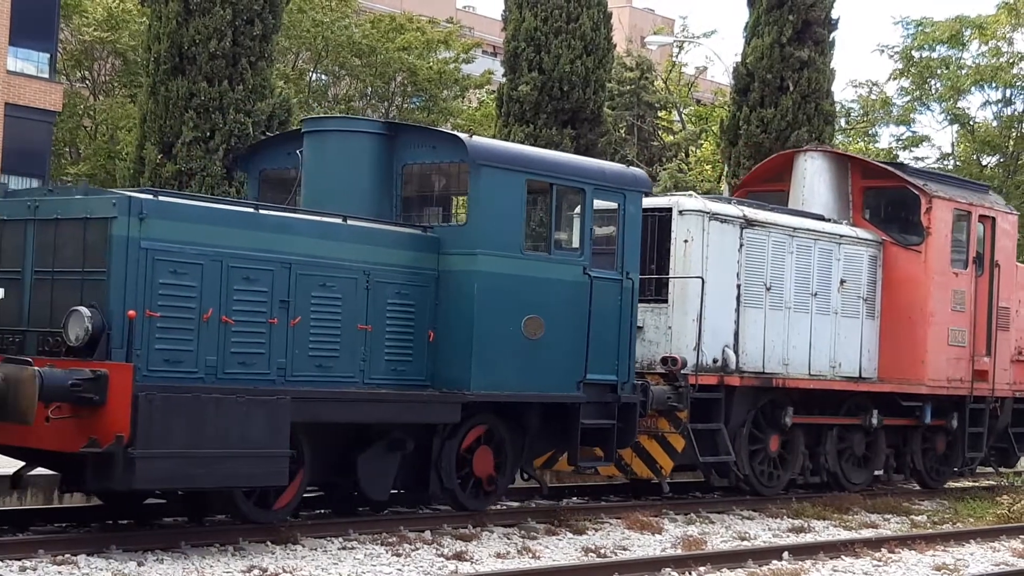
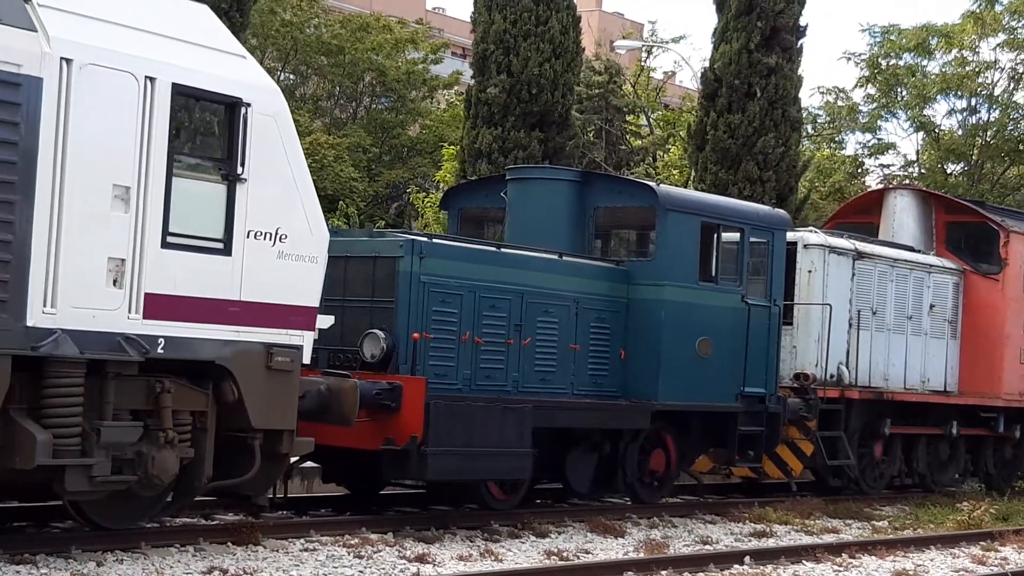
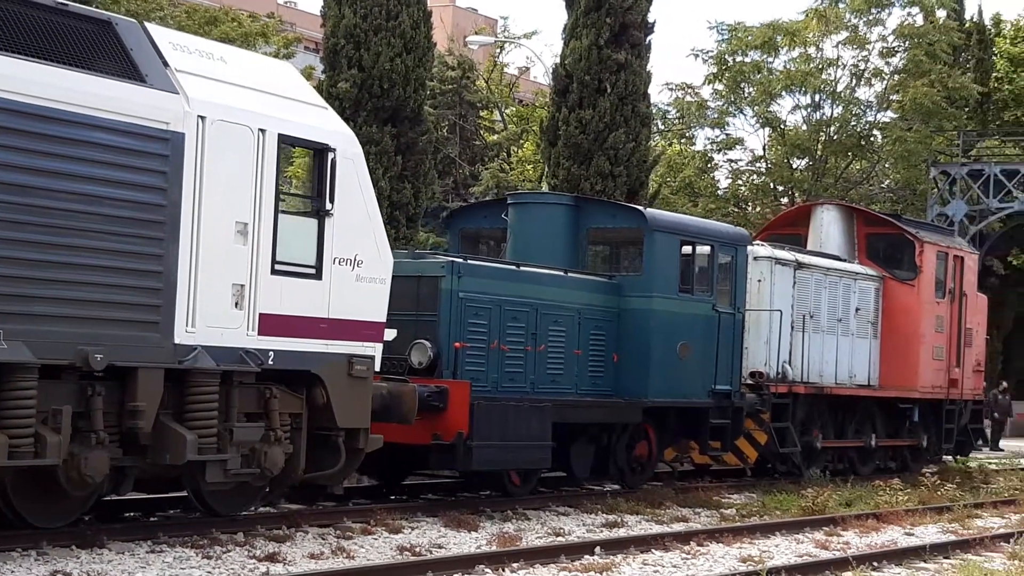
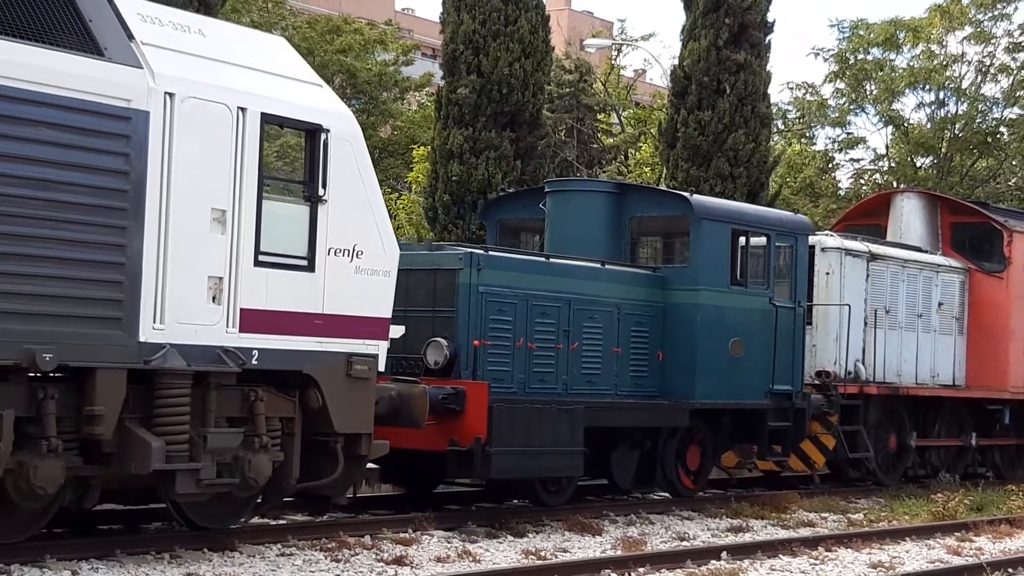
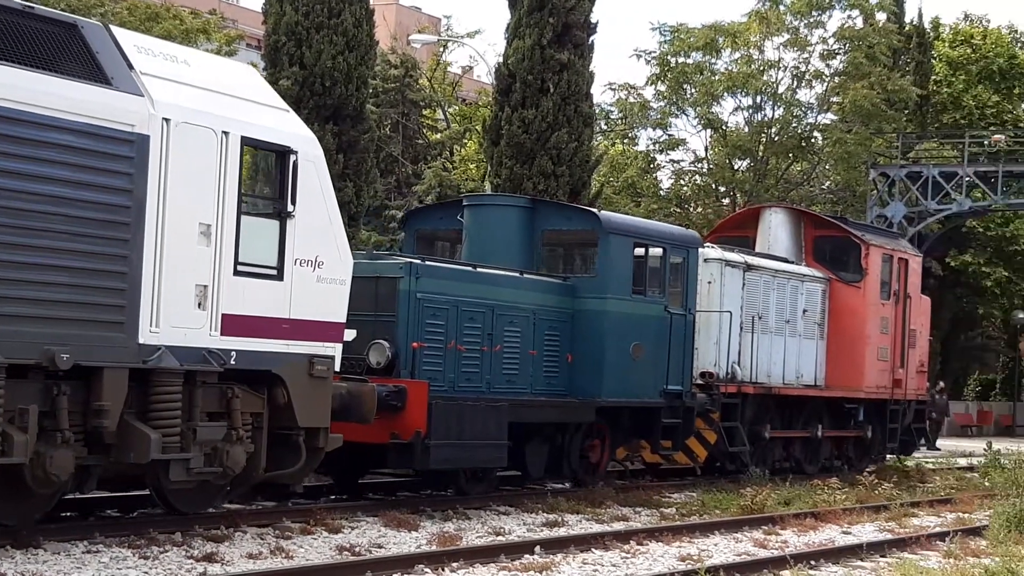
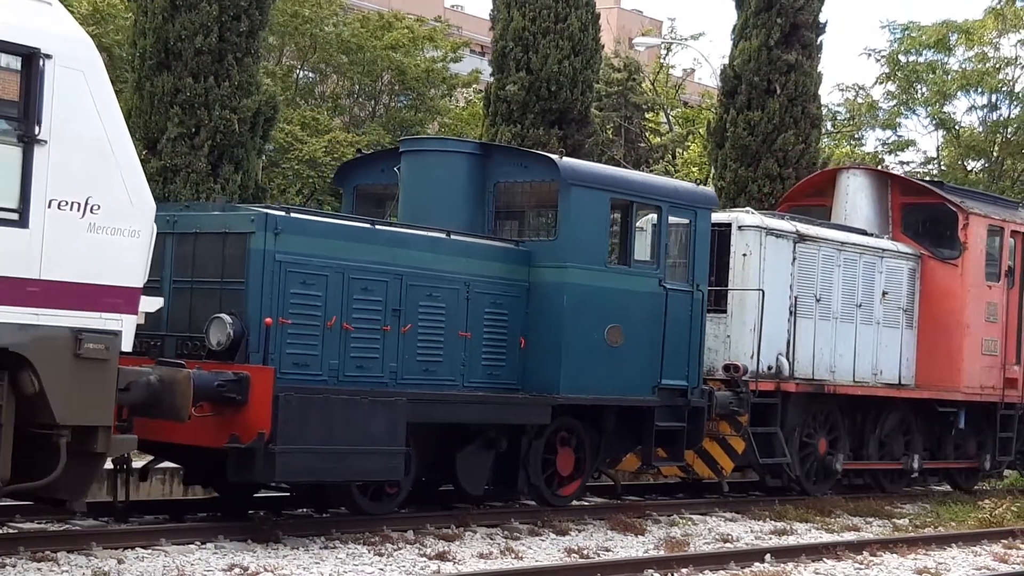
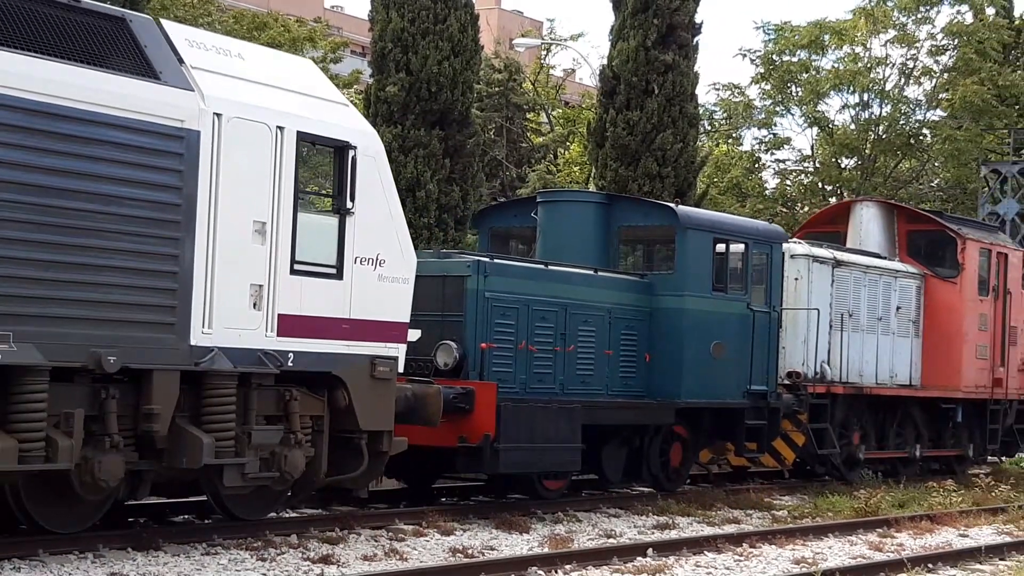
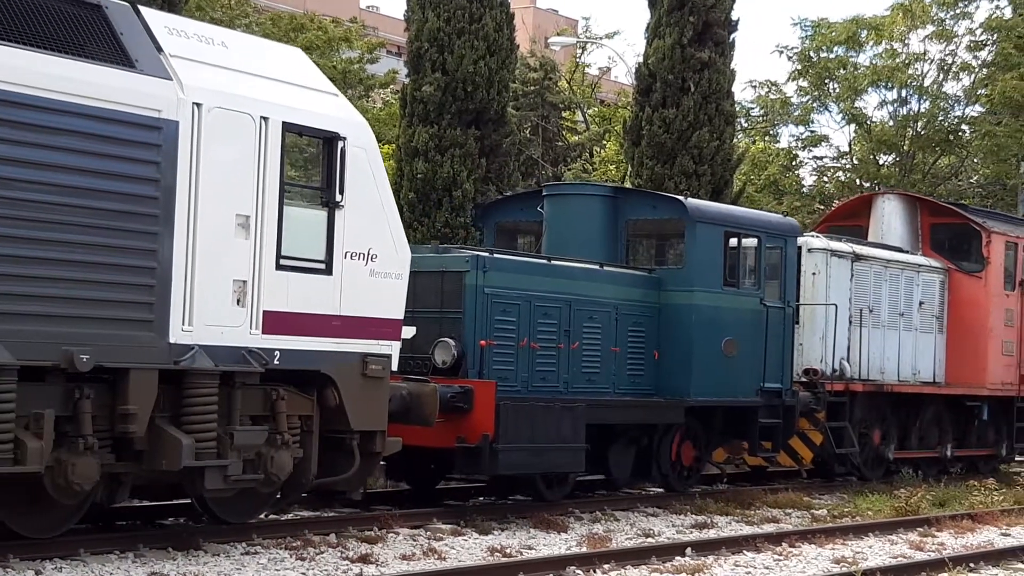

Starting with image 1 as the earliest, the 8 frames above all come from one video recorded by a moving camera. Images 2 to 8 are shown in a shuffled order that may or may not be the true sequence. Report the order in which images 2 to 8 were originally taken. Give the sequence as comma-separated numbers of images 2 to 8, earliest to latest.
6, 2, 4, 8, 7, 3, 5
